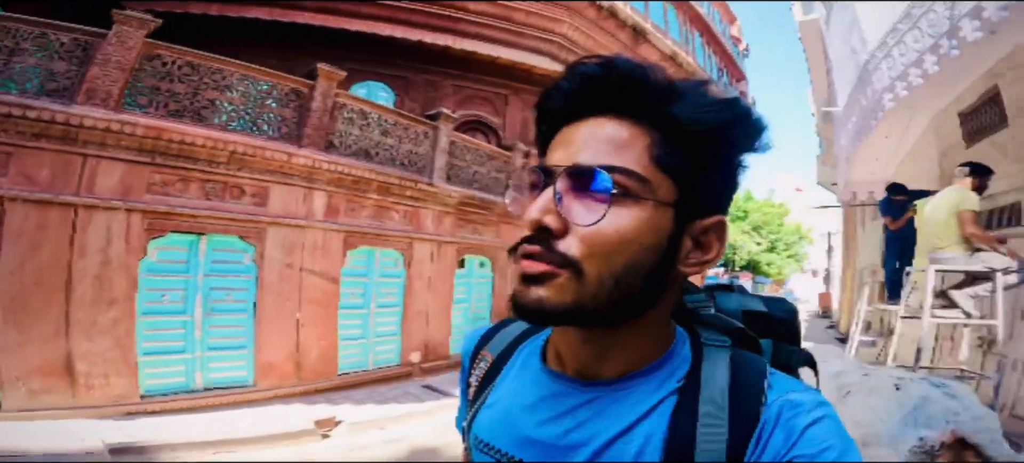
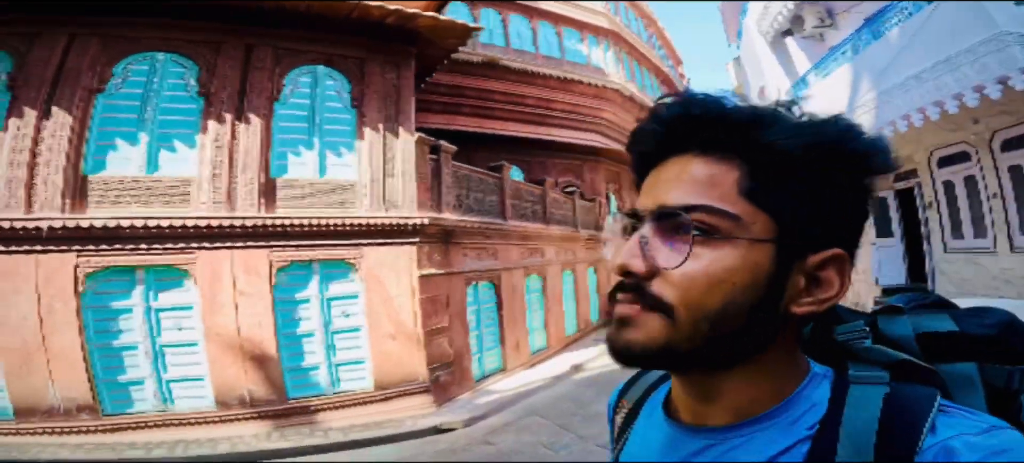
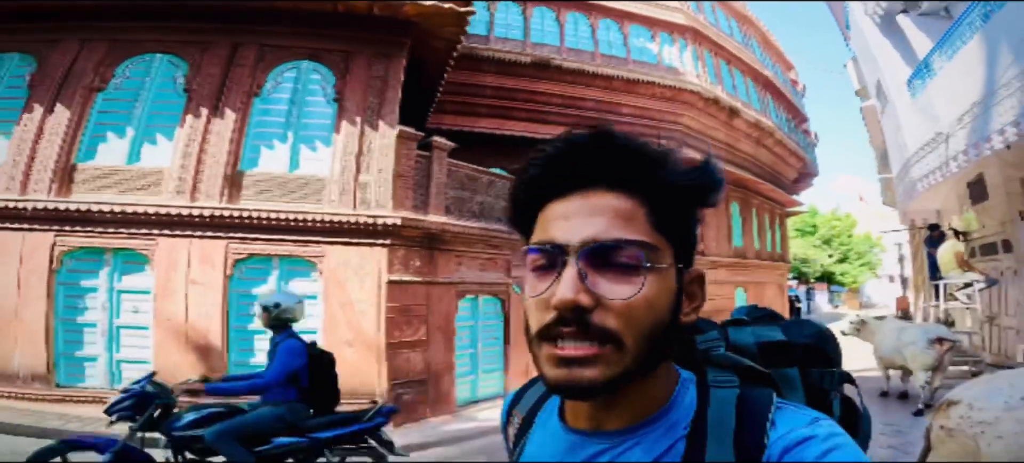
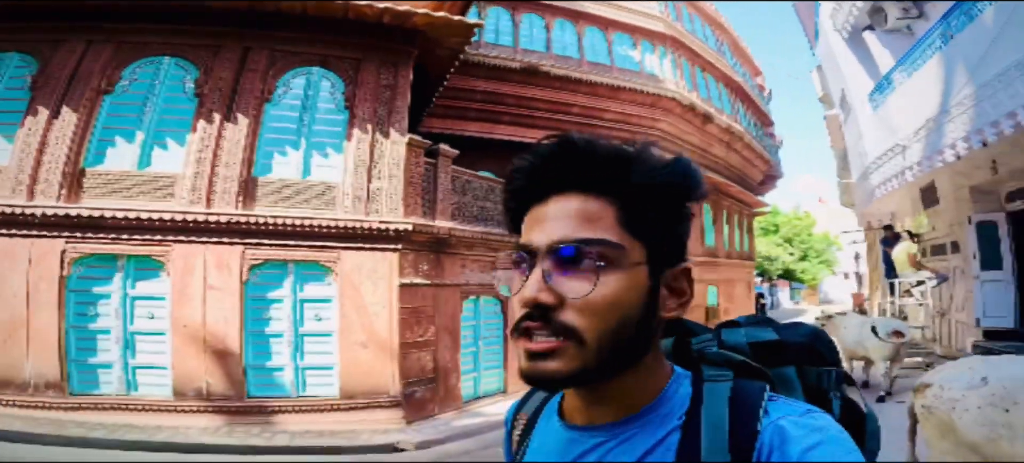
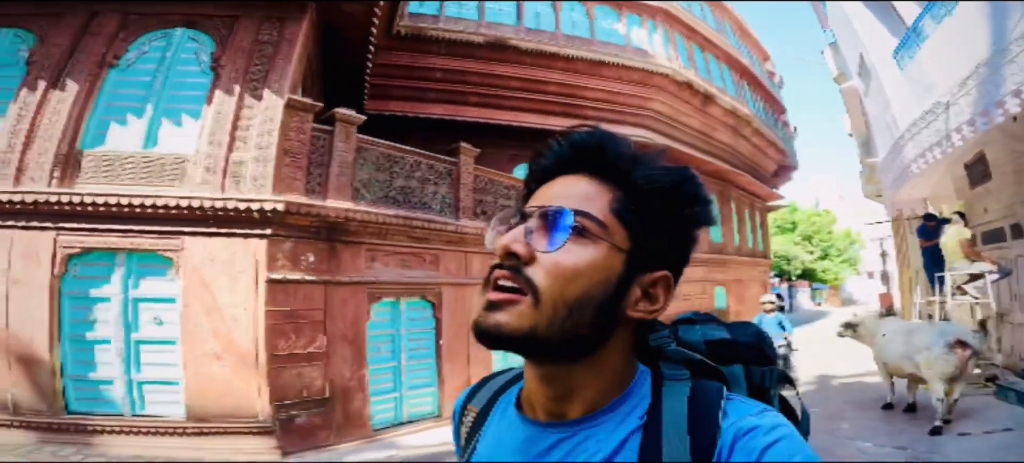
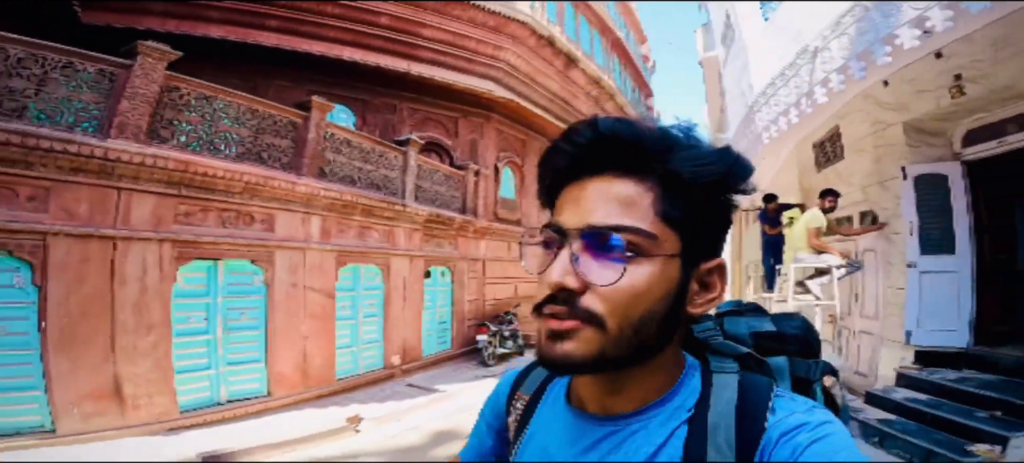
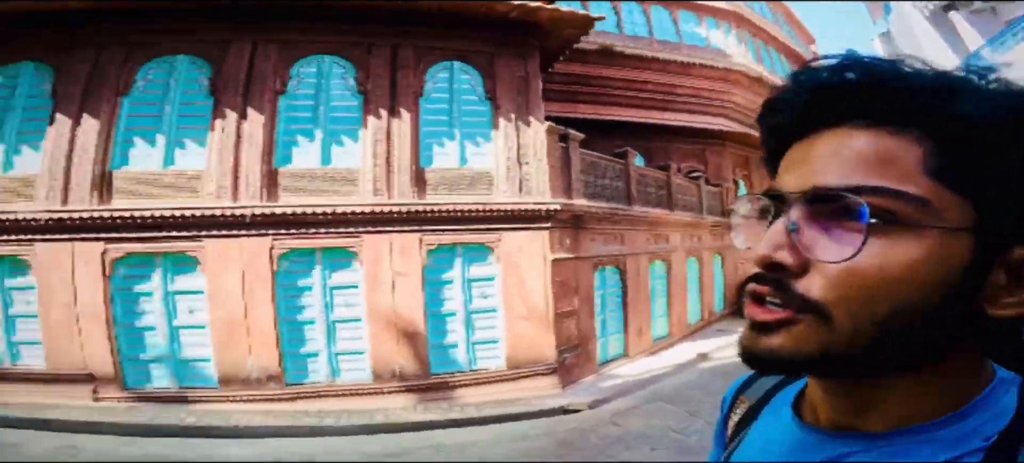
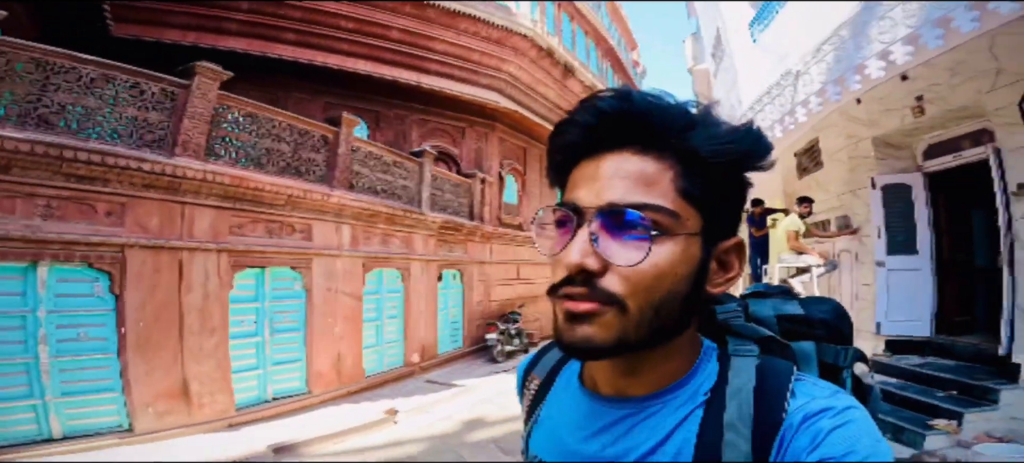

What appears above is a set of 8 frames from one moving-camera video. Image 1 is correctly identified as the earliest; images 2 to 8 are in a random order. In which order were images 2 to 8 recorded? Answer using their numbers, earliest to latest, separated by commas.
6, 8, 5, 3, 4, 2, 7
